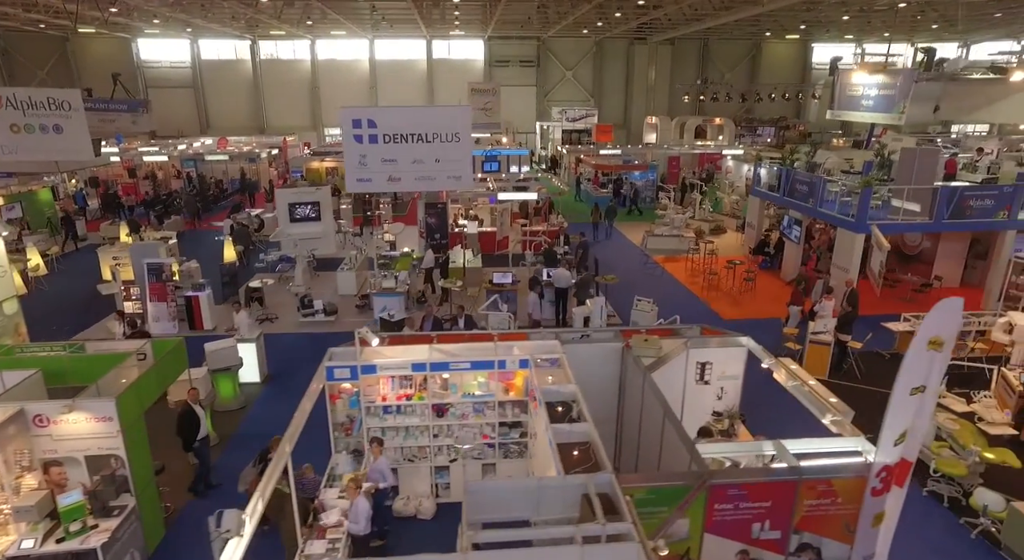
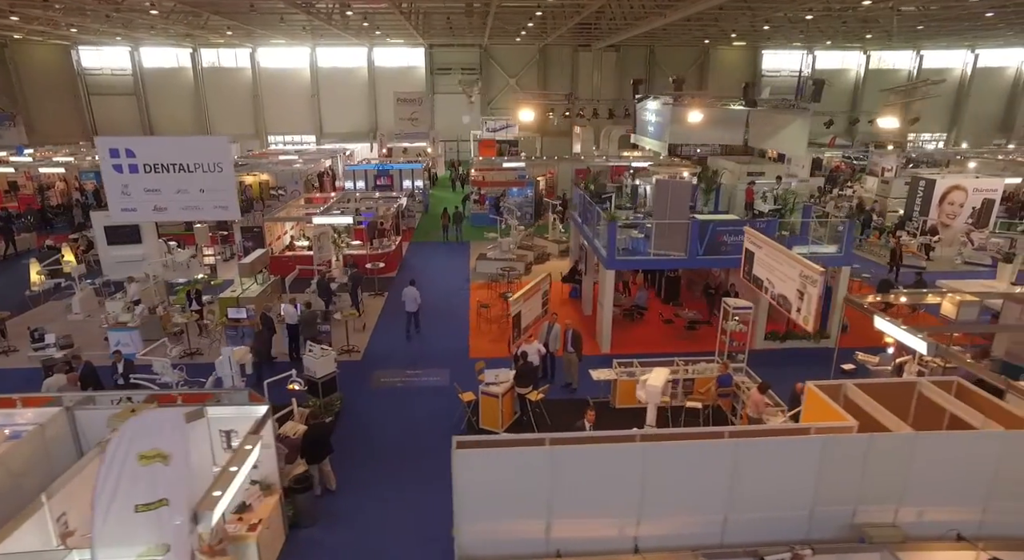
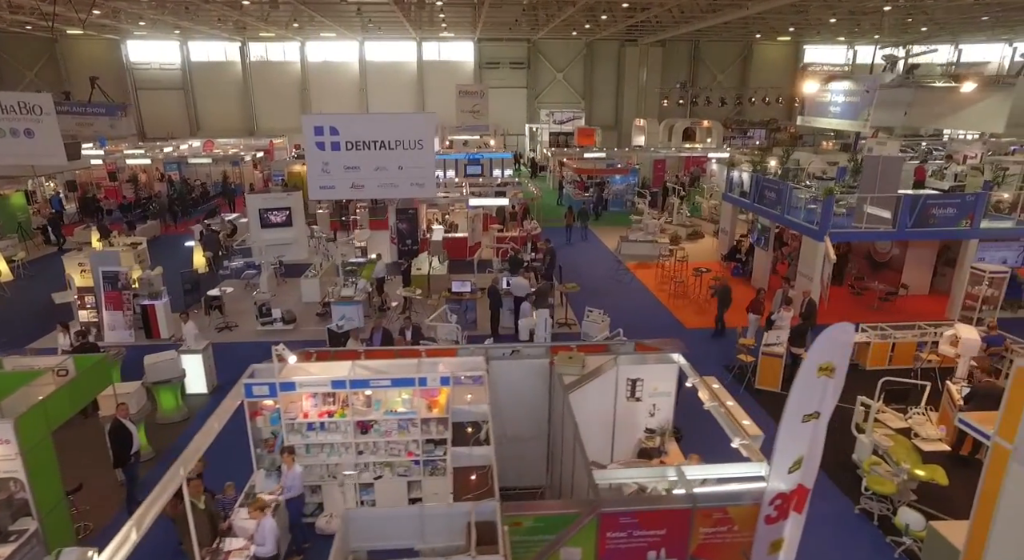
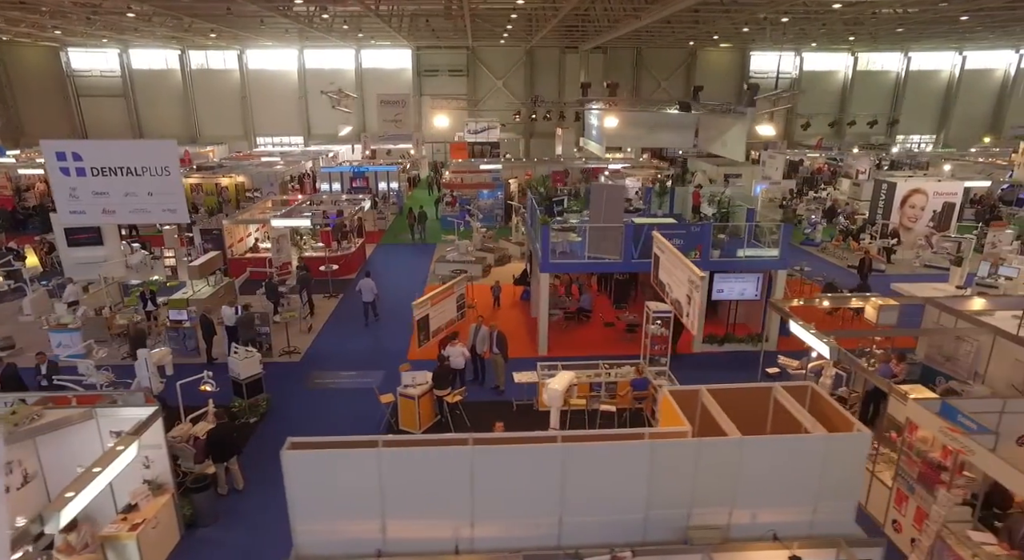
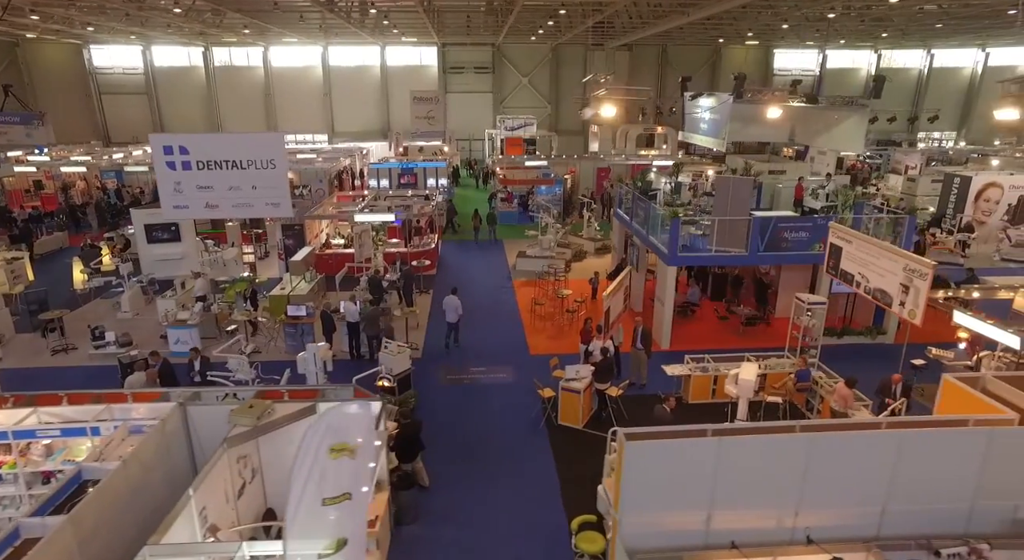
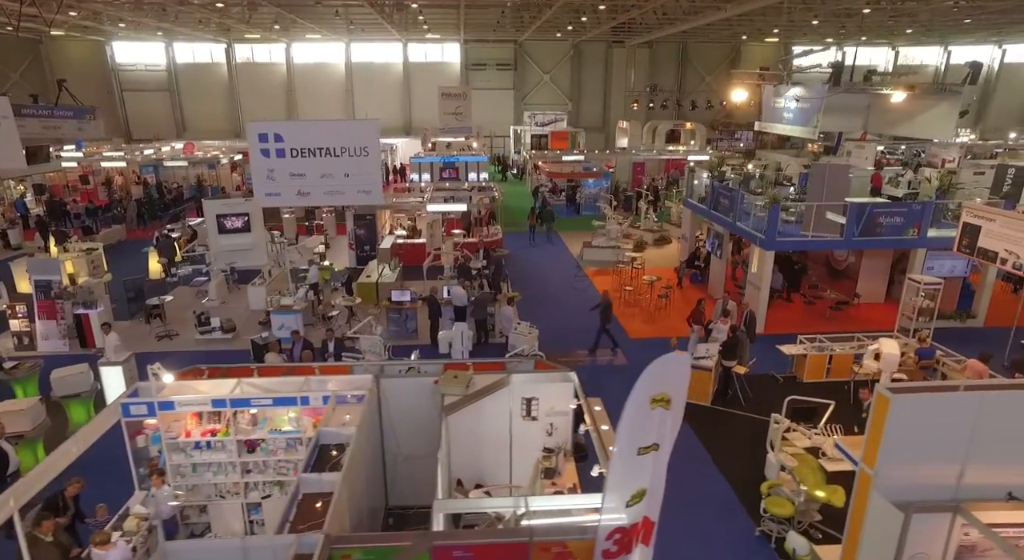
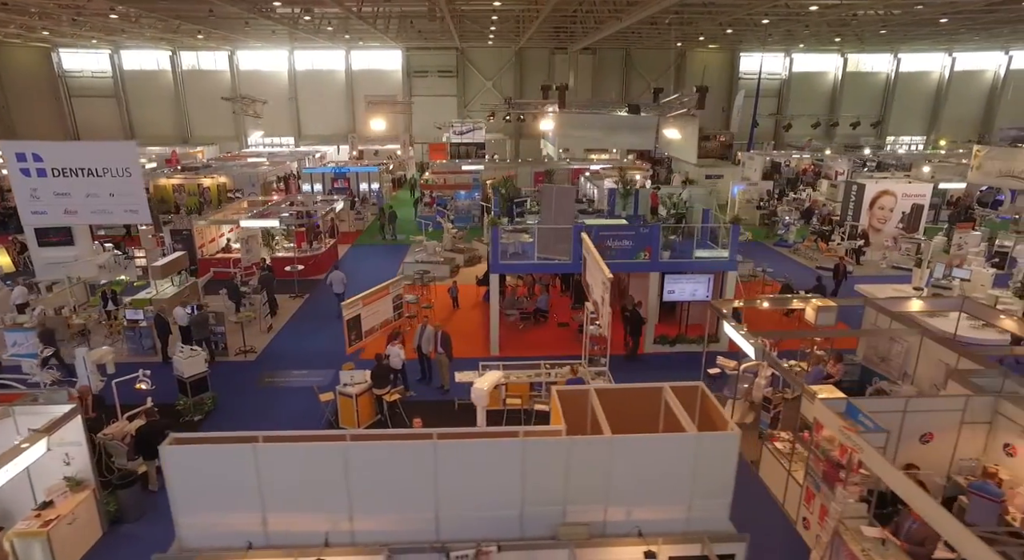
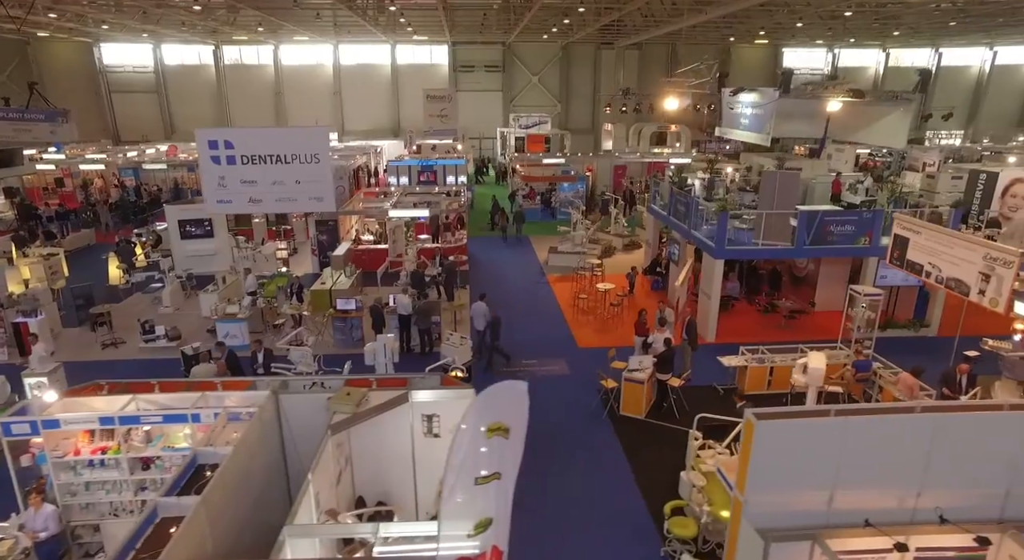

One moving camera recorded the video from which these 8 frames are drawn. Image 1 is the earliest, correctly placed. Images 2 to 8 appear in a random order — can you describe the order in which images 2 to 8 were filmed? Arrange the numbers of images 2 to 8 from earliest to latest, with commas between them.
3, 6, 8, 5, 2, 4, 7
